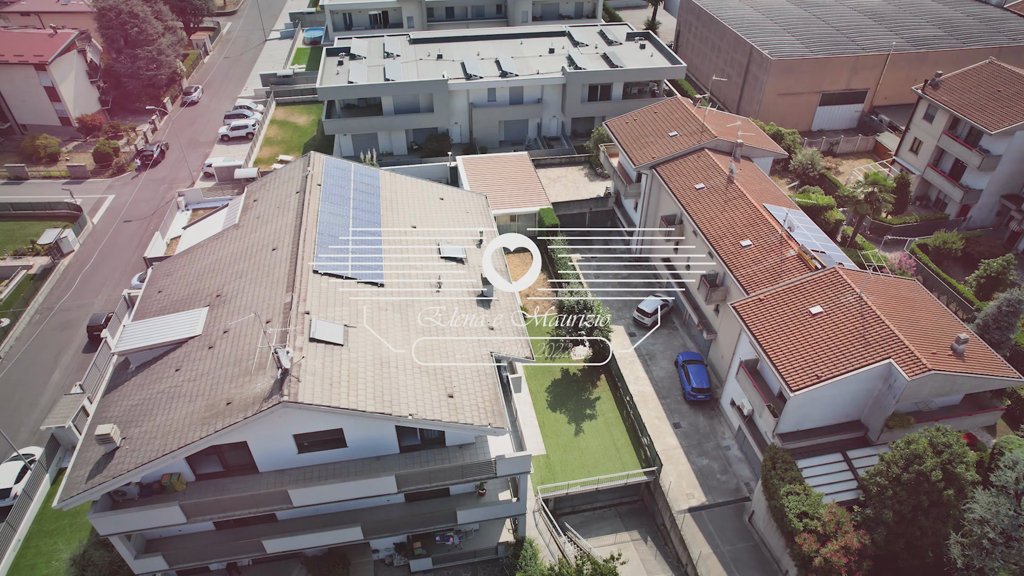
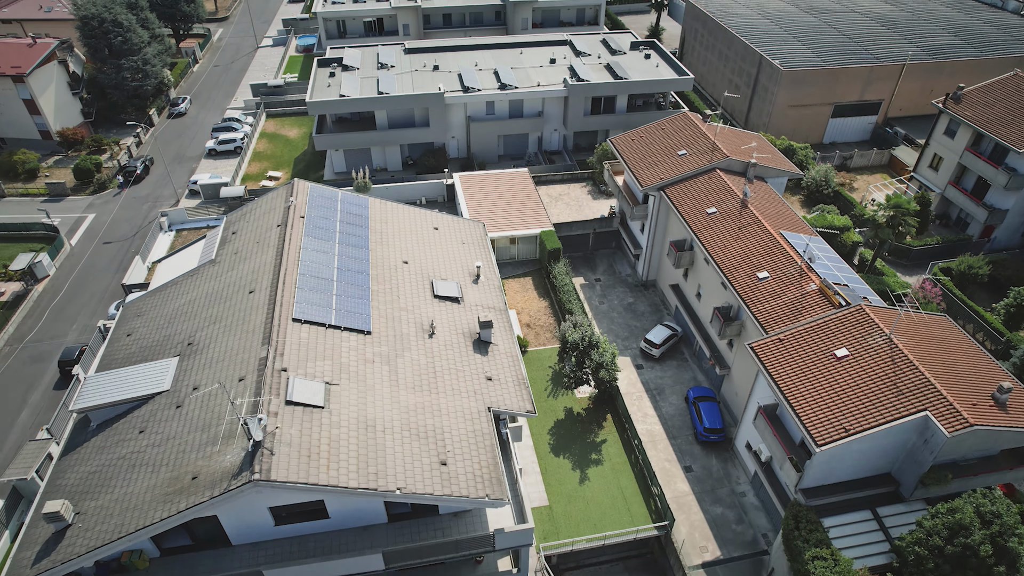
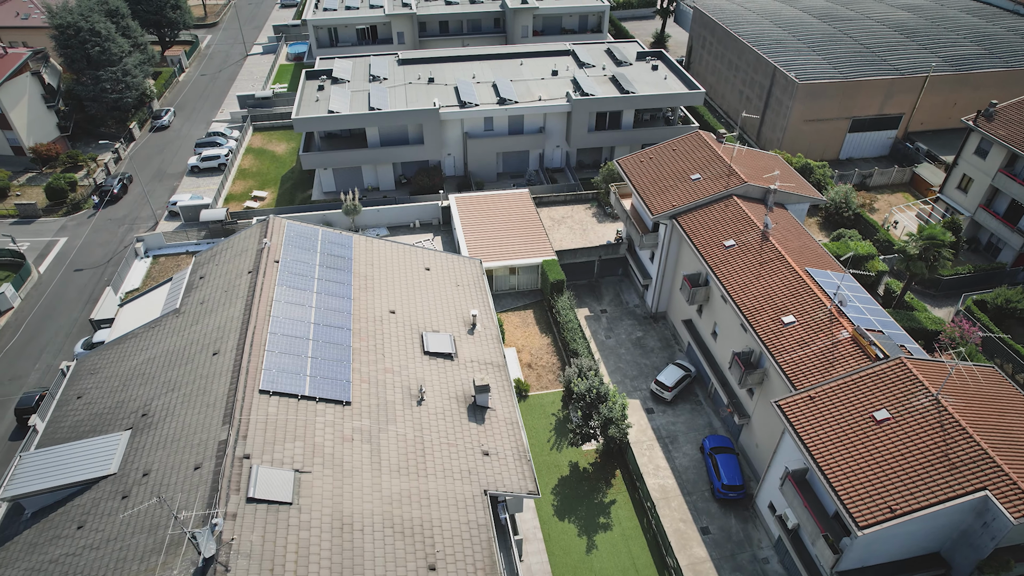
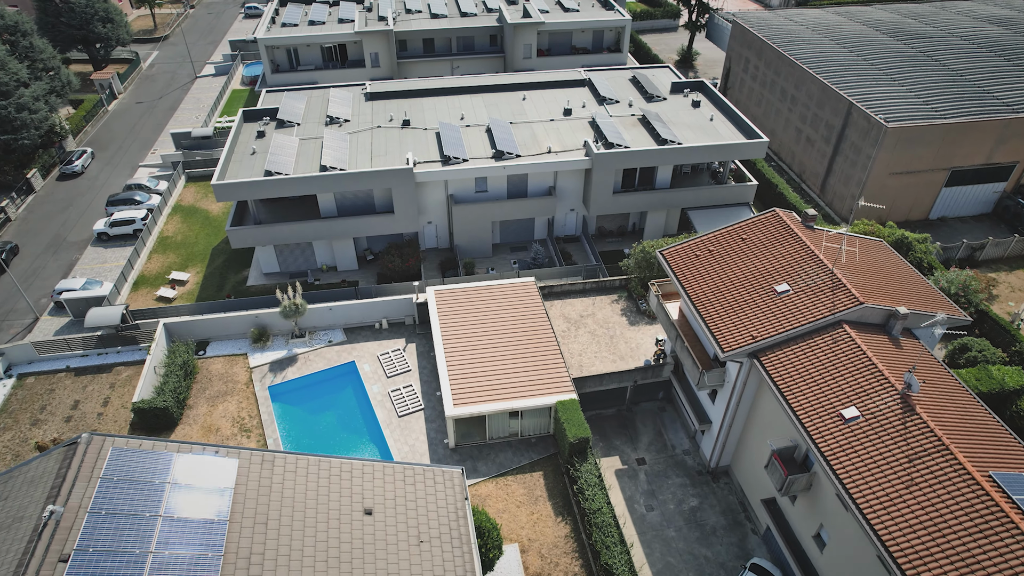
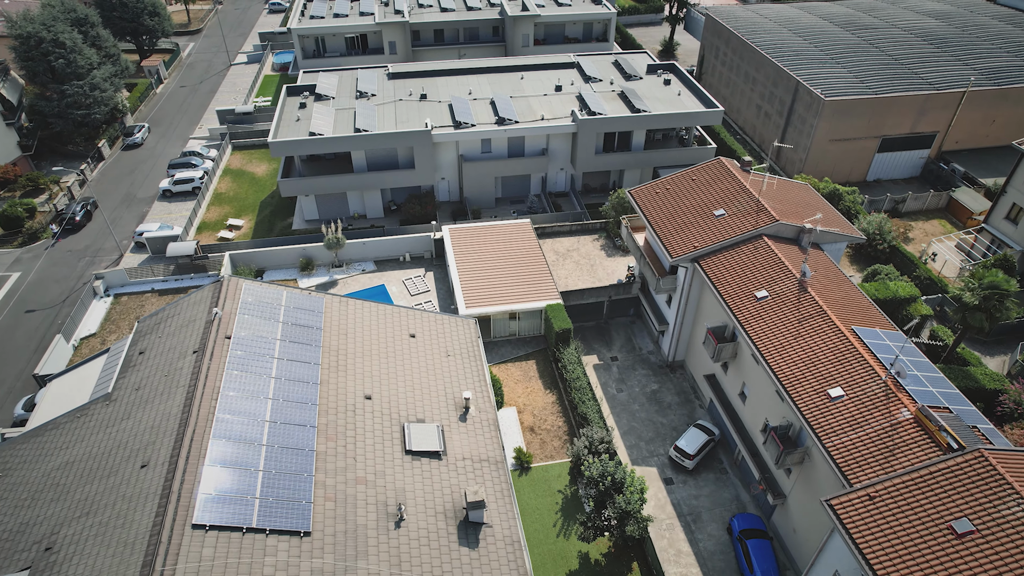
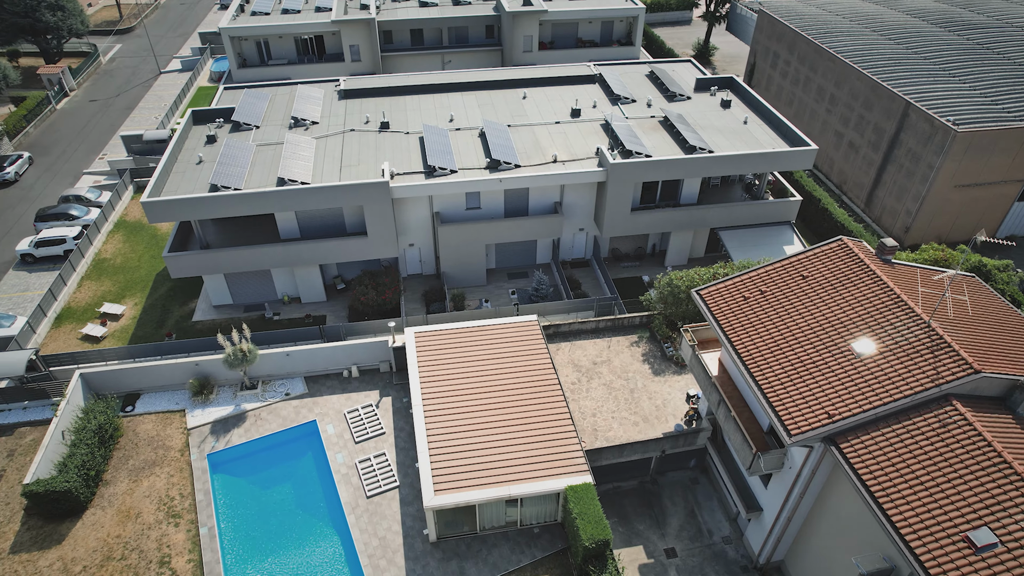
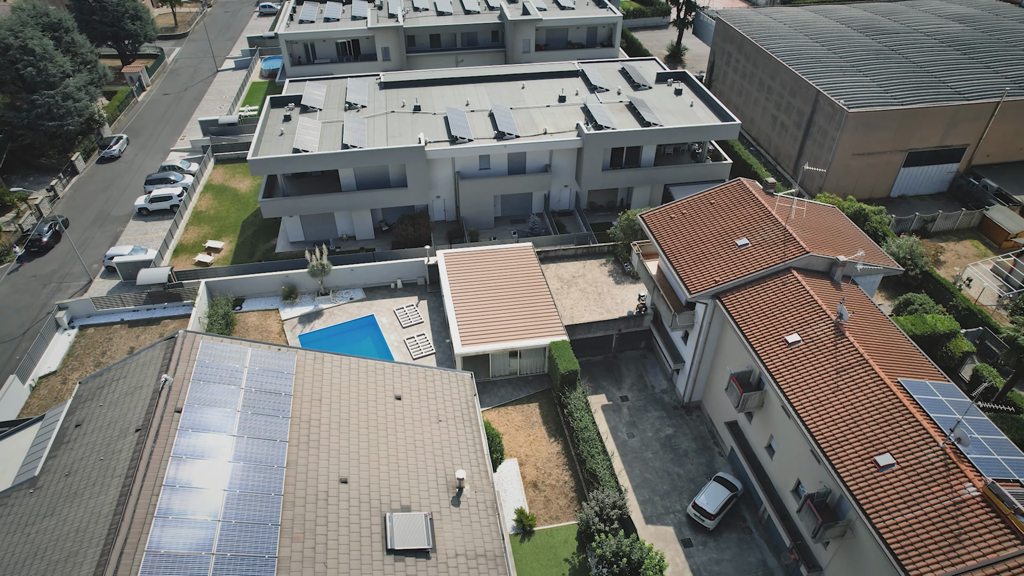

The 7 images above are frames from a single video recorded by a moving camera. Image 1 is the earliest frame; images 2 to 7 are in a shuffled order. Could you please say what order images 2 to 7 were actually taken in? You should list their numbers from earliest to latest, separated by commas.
2, 3, 5, 7, 4, 6
